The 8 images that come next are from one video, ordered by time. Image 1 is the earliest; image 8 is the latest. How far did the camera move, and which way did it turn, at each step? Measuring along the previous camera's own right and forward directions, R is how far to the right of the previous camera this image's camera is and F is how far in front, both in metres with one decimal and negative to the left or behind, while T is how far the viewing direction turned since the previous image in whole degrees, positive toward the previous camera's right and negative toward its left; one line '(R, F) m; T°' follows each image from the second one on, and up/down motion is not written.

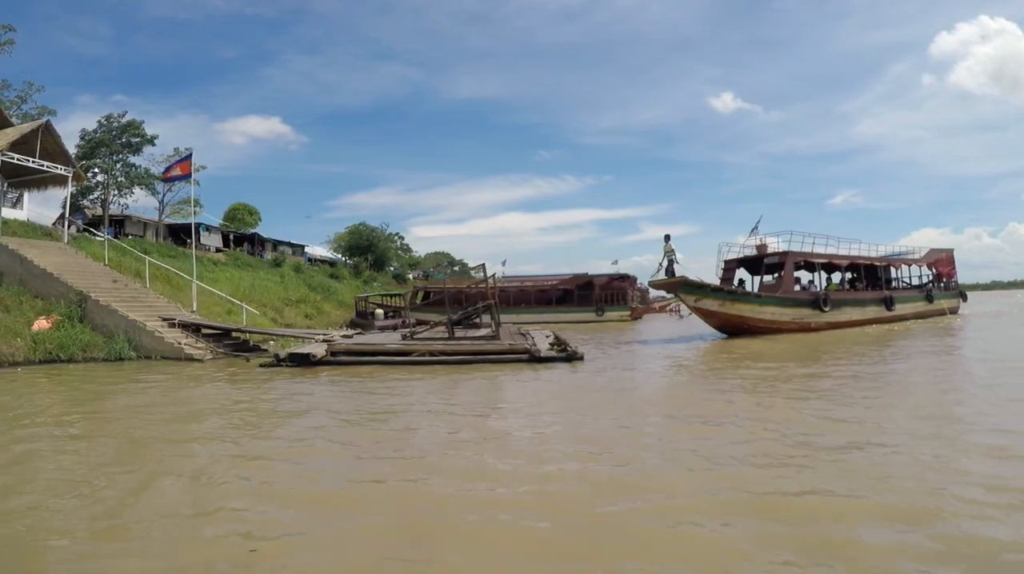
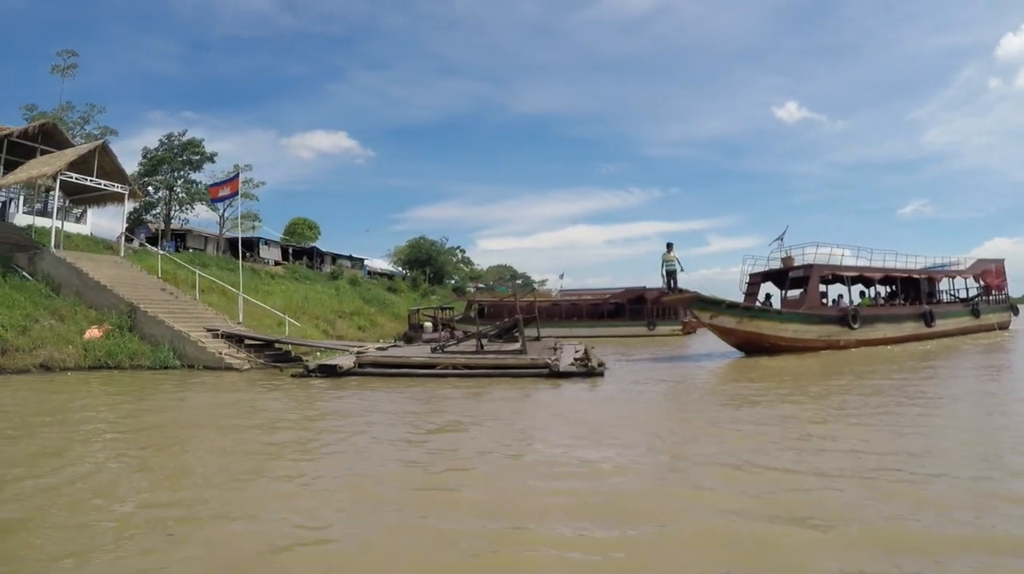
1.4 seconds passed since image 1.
(+0.5, 0.0) m; -5°
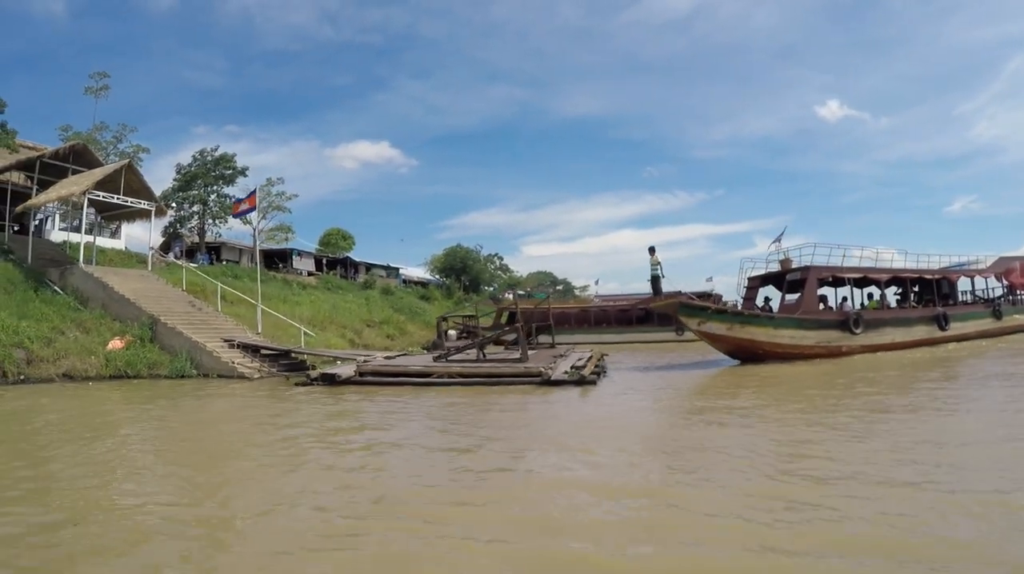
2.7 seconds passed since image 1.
(+0.6, -0.2) m; -3°
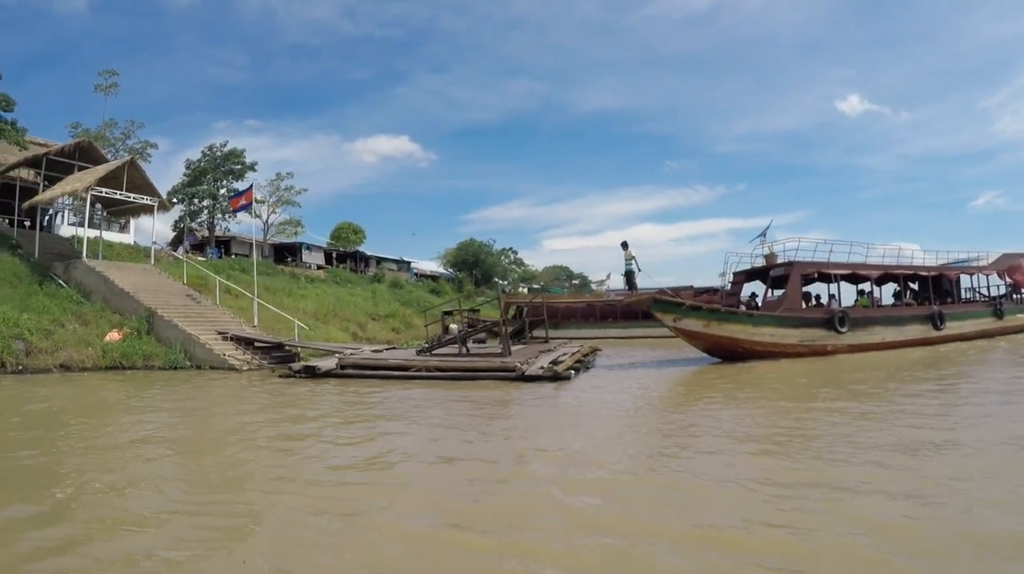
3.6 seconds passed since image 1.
(+0.6, -0.3) m; -1°
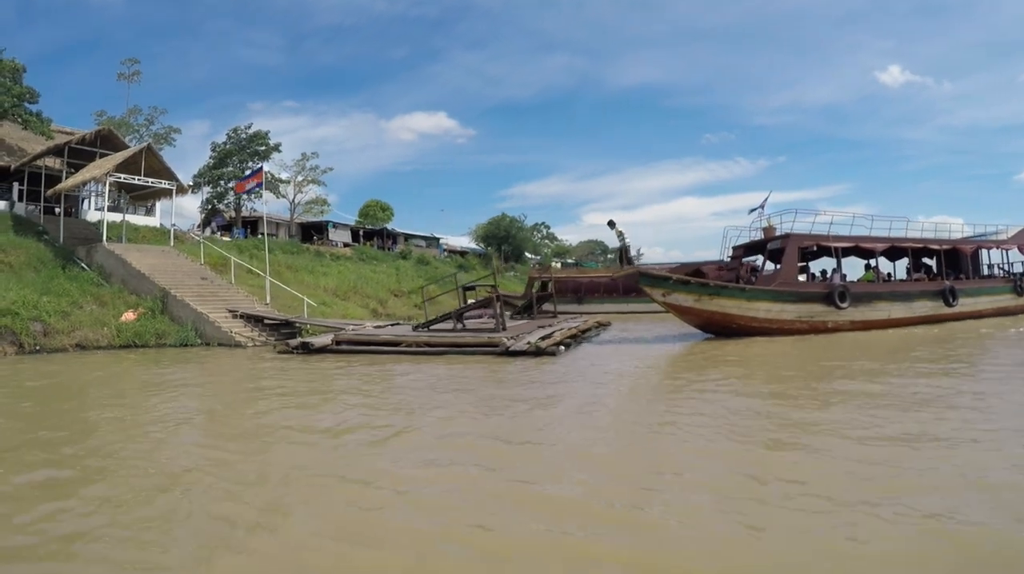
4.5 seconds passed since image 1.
(+0.7, -0.2) m; -3°
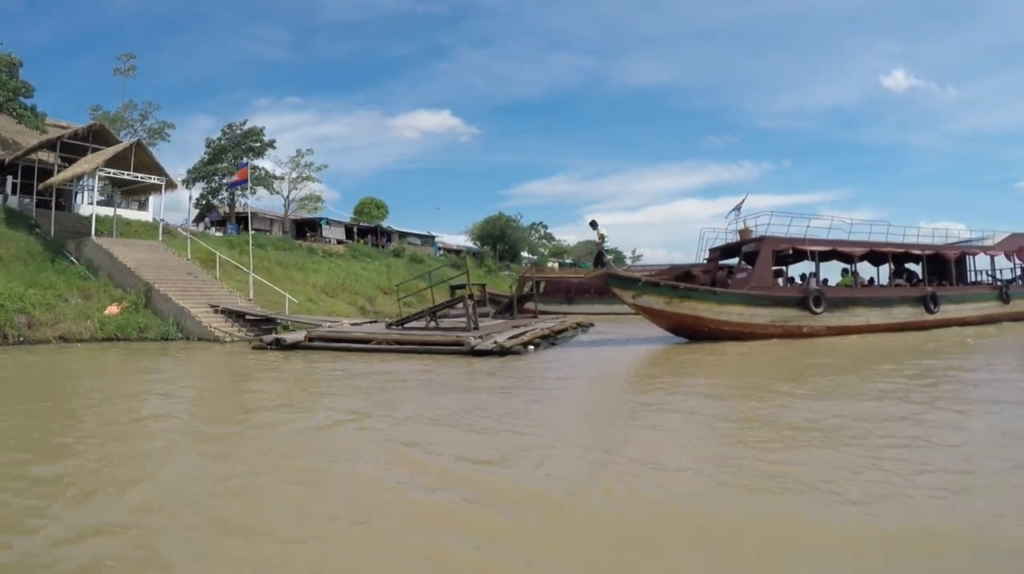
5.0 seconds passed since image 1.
(+0.4, -0.2) m; 0°
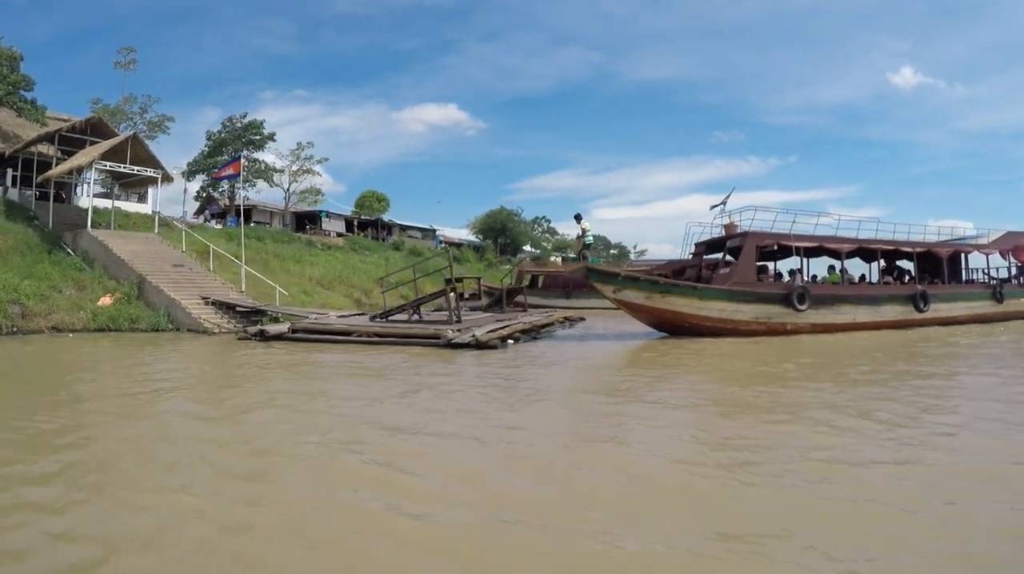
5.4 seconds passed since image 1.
(+0.4, -0.2) m; 0°
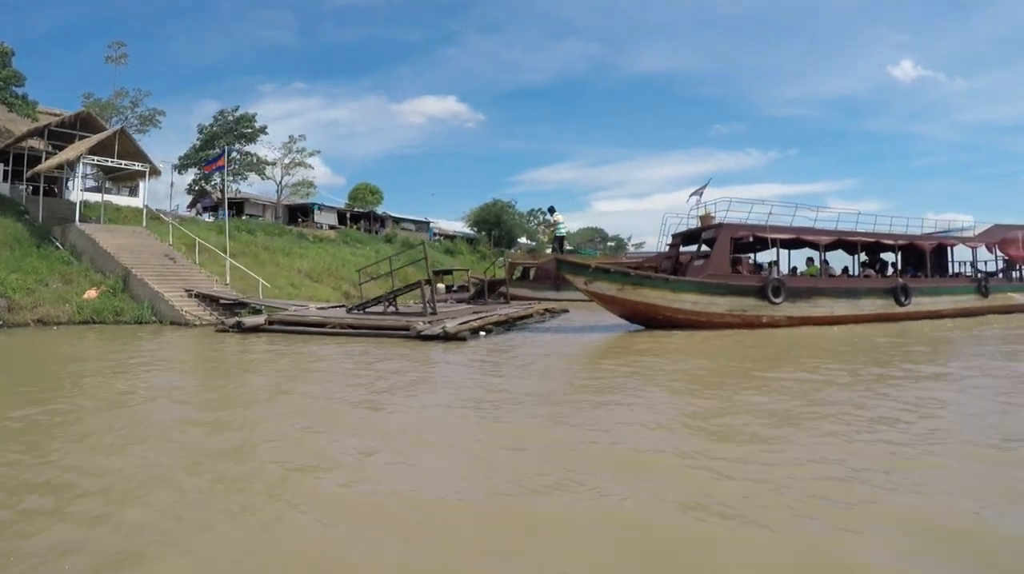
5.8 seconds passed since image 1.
(+0.4, -0.2) m; 0°
